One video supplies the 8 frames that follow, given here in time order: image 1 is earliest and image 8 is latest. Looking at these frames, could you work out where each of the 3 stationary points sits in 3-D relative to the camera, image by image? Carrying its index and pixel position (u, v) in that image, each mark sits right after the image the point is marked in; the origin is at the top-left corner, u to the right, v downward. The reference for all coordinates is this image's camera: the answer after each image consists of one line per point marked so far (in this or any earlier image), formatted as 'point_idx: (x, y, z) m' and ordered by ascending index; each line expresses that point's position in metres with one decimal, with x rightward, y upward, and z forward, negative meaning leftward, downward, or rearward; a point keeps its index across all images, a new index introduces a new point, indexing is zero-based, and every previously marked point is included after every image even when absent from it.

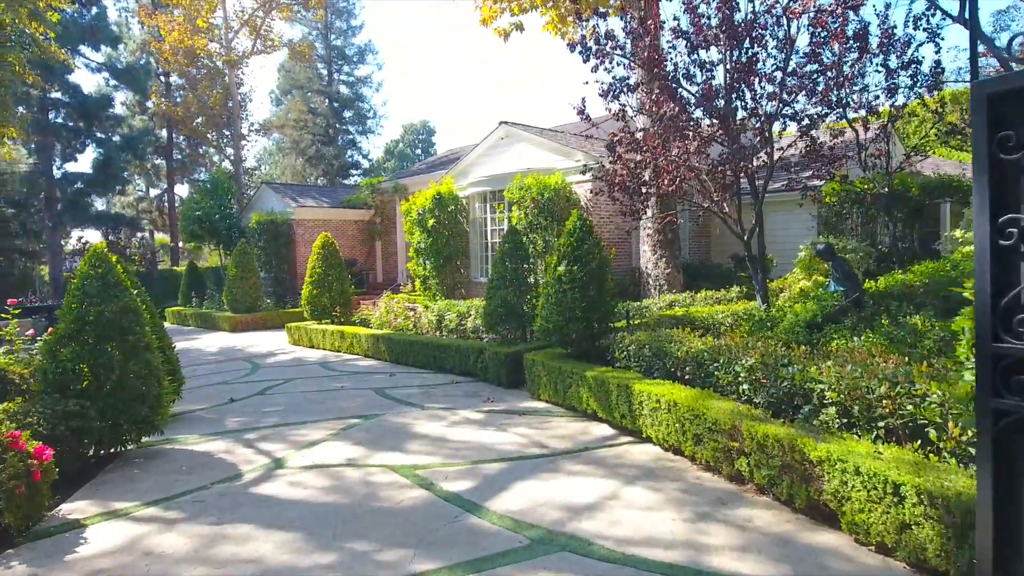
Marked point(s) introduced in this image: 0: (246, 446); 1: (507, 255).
0: (-2.4, -1.4, +5.9) m
1: (-0.1, +0.5, +9.4) m
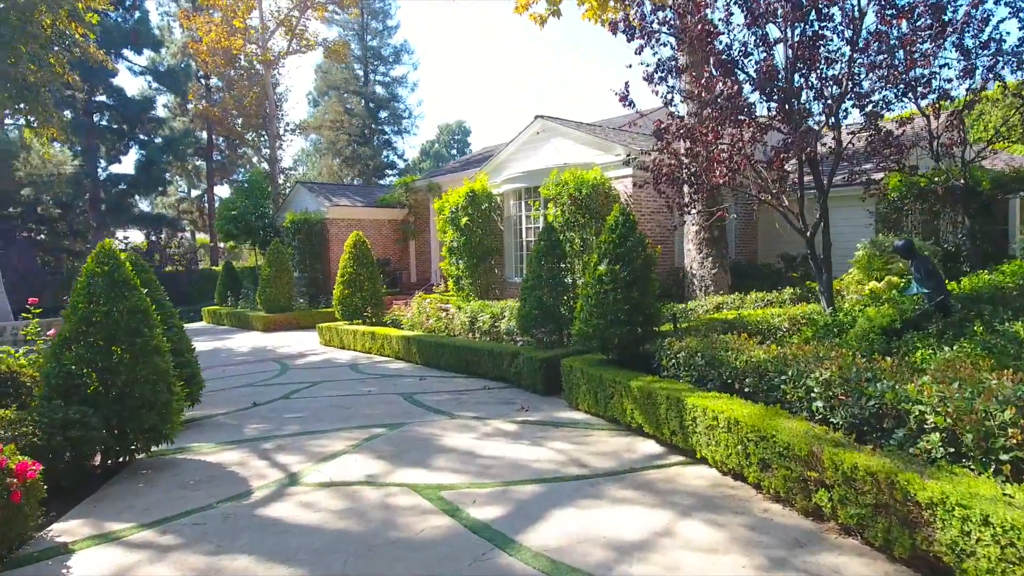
0: (-2.1, -1.4, +5.5) m
1: (+0.4, +0.5, +8.8) m
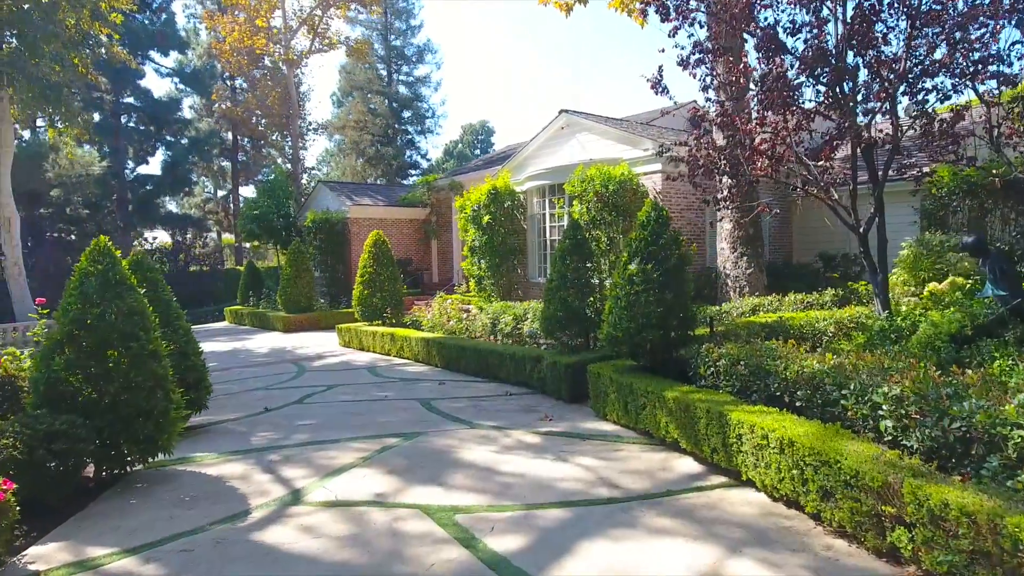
0: (-1.9, -1.4, +5.1) m
1: (+0.7, +0.4, +8.3) m
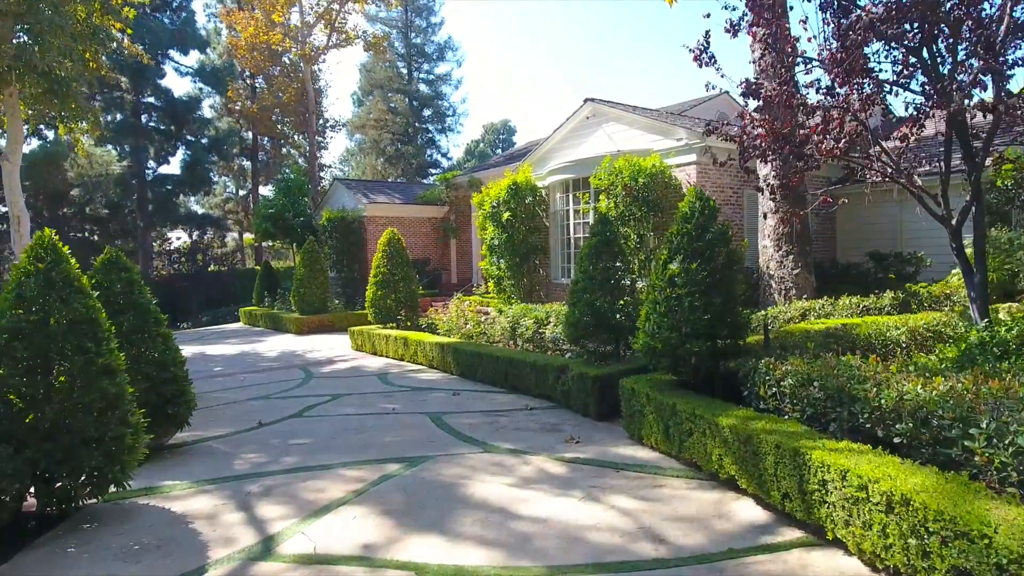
0: (-1.8, -1.4, +4.3) m
1: (+0.9, +0.4, +7.5) m
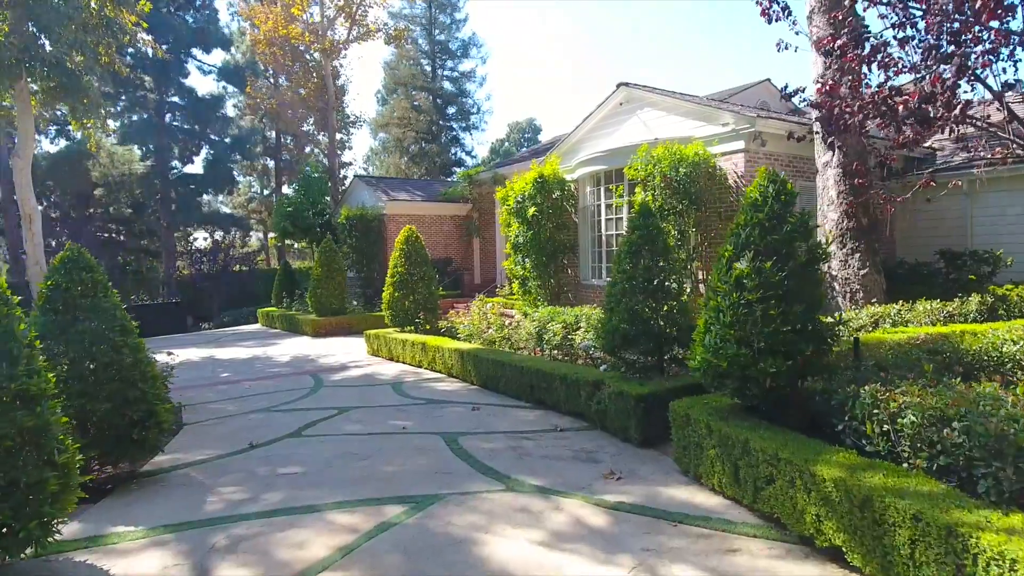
0: (-1.6, -1.5, +3.4) m
1: (+1.2, +0.4, +6.5) m
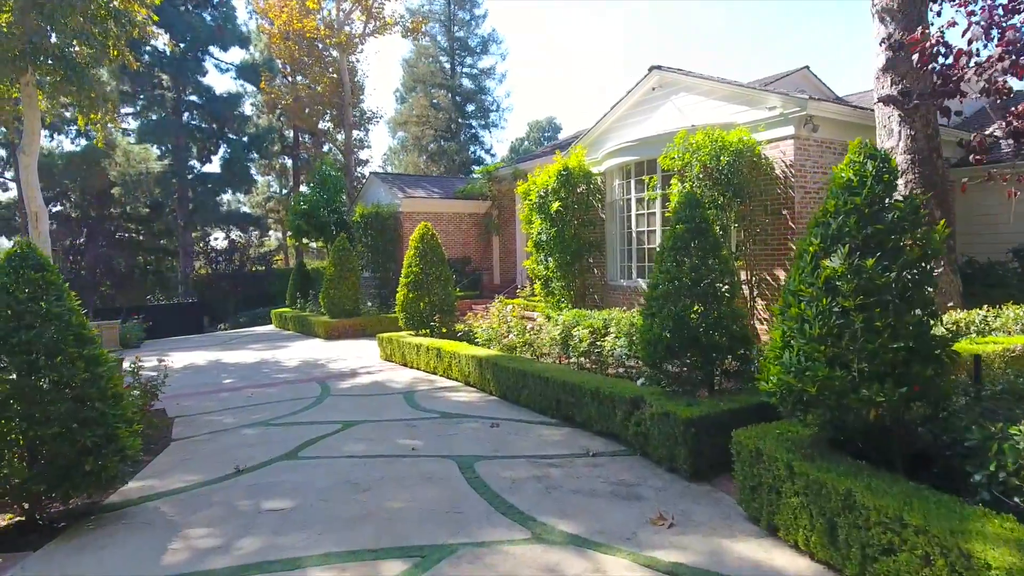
0: (-1.5, -1.5, +2.6) m
1: (+1.4, +0.4, +5.6) m
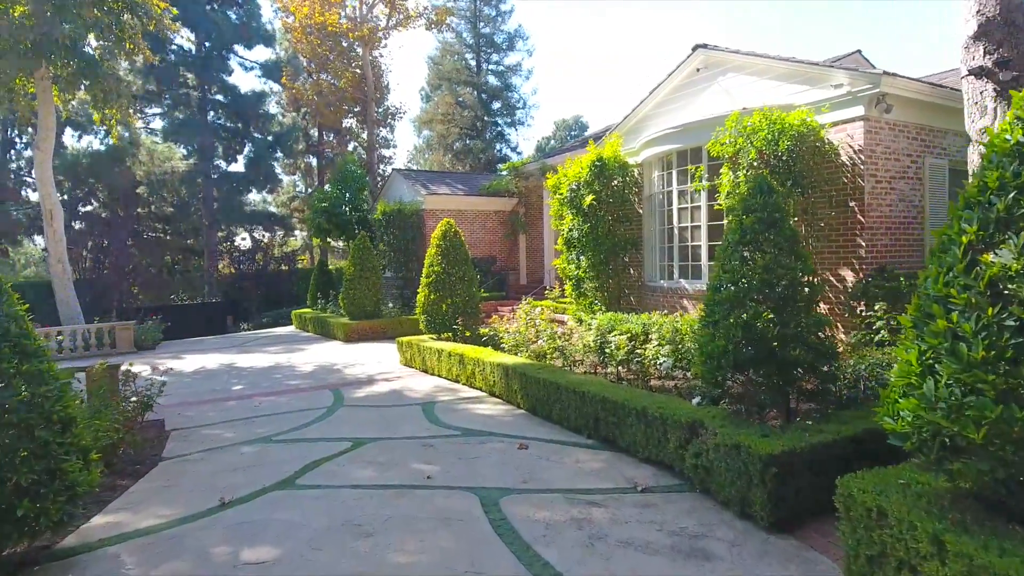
0: (-1.4, -1.5, +1.8) m
1: (+1.7, +0.4, +4.6) m
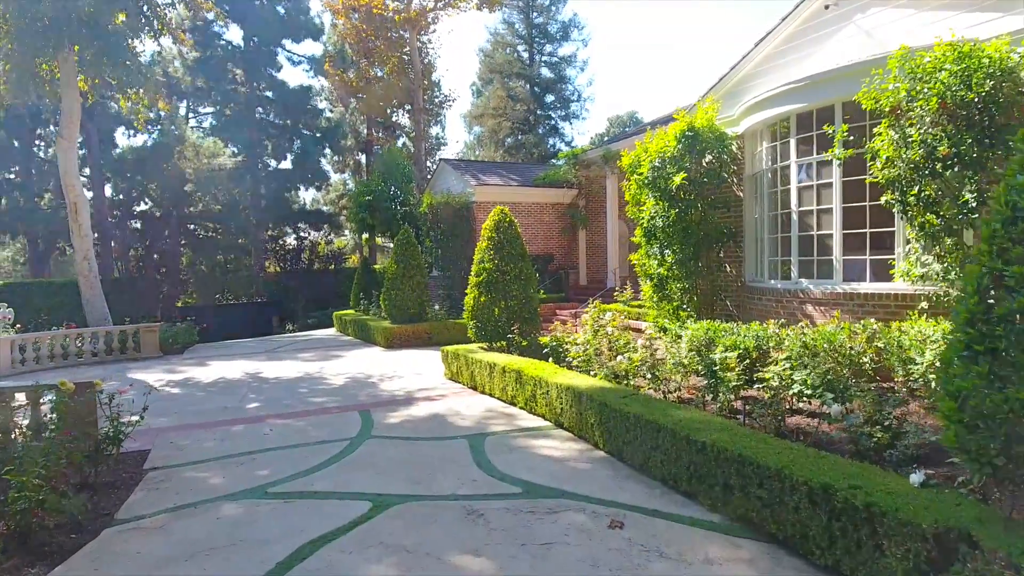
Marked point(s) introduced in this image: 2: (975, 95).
0: (-1.2, -1.5, -0.1) m
1: (+2.1, +0.3, +2.5) m
2: (+3.7, +1.6, +5.2) m
